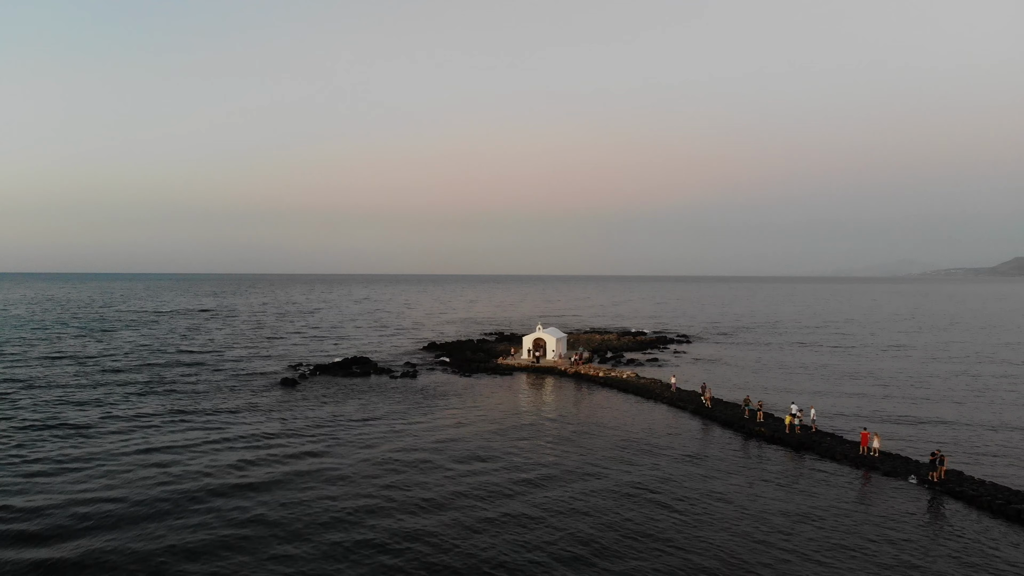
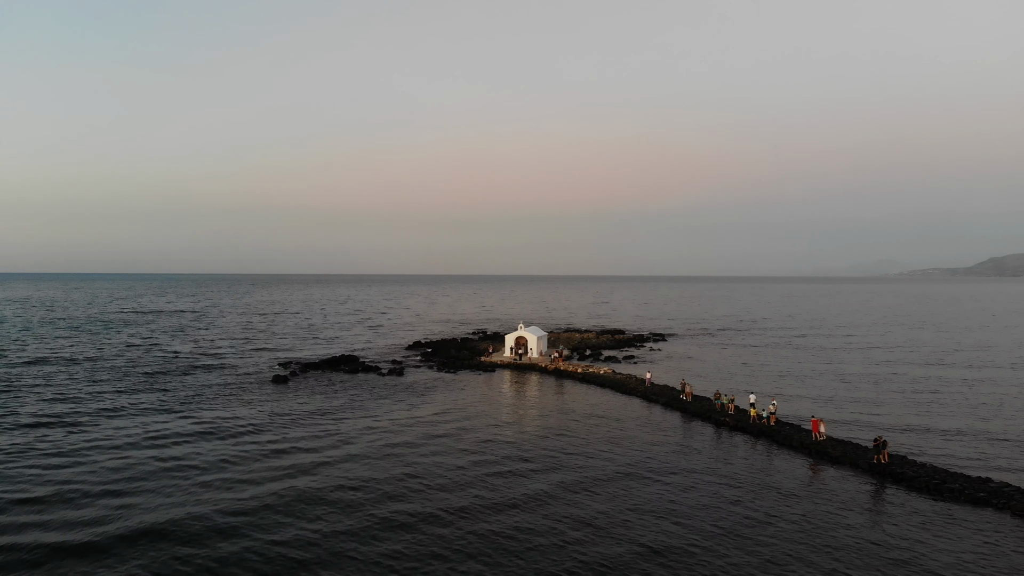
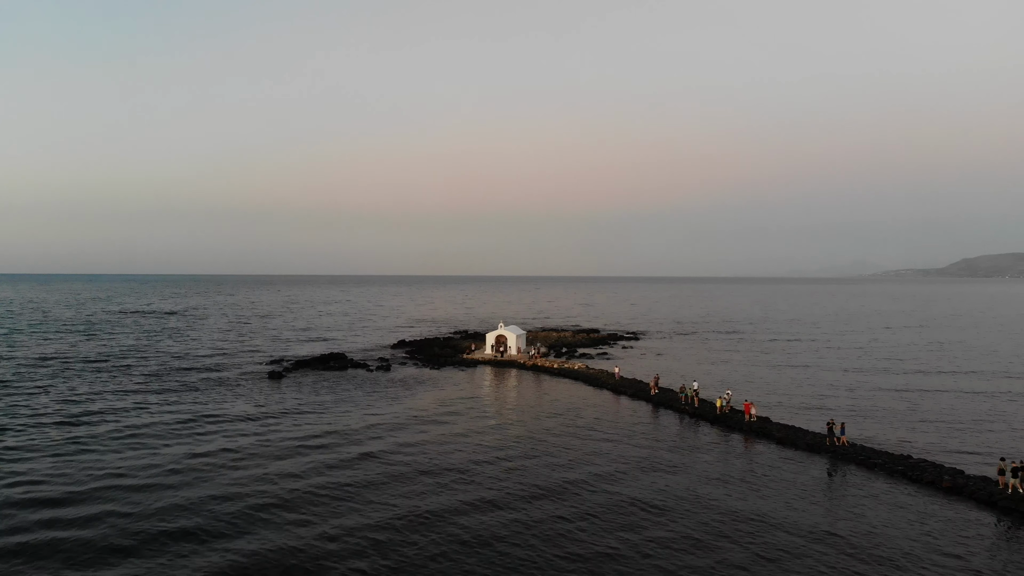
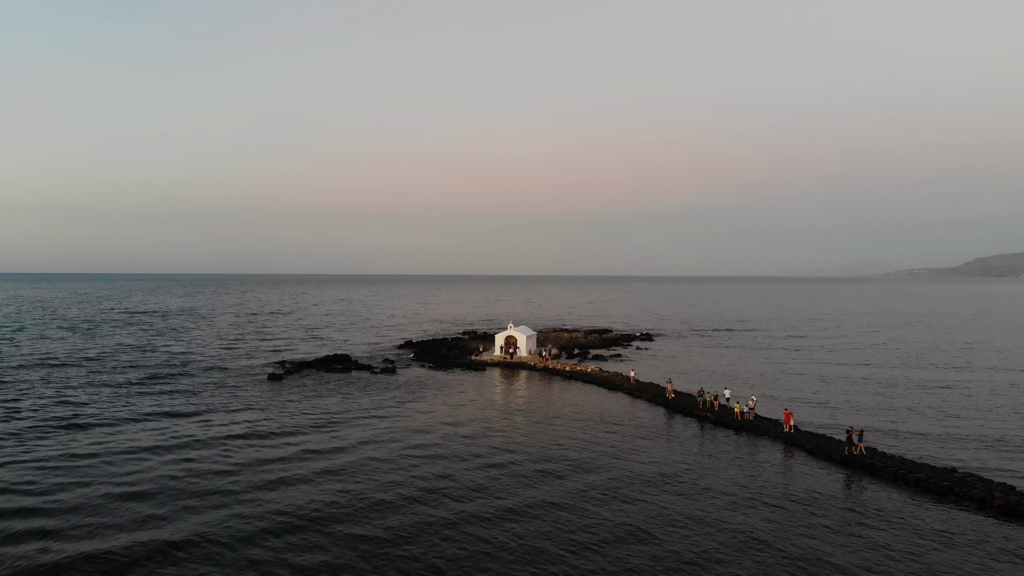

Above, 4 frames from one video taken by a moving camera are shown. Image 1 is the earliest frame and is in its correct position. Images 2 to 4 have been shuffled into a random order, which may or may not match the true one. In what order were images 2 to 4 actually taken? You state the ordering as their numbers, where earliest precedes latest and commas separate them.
2, 4, 3
